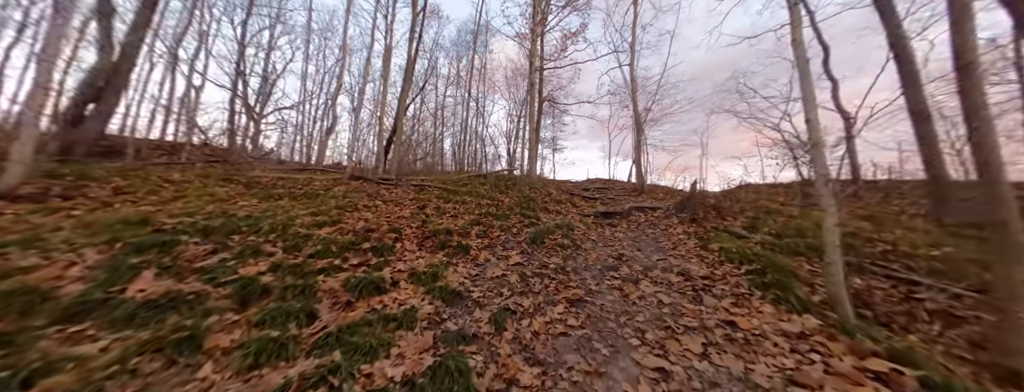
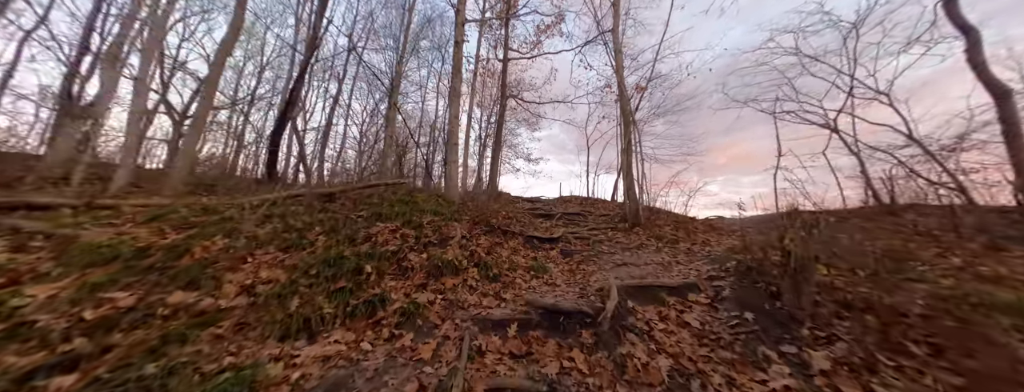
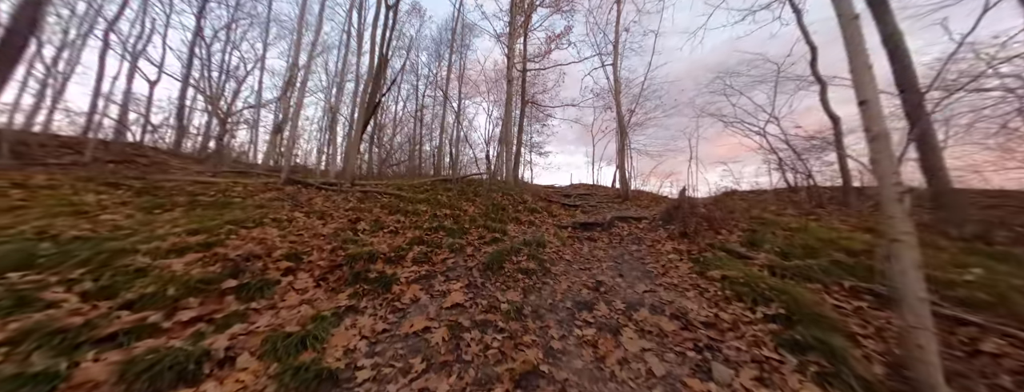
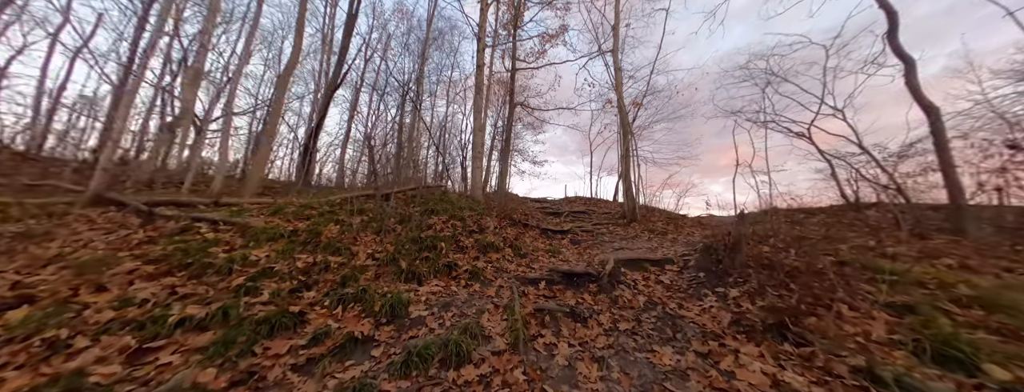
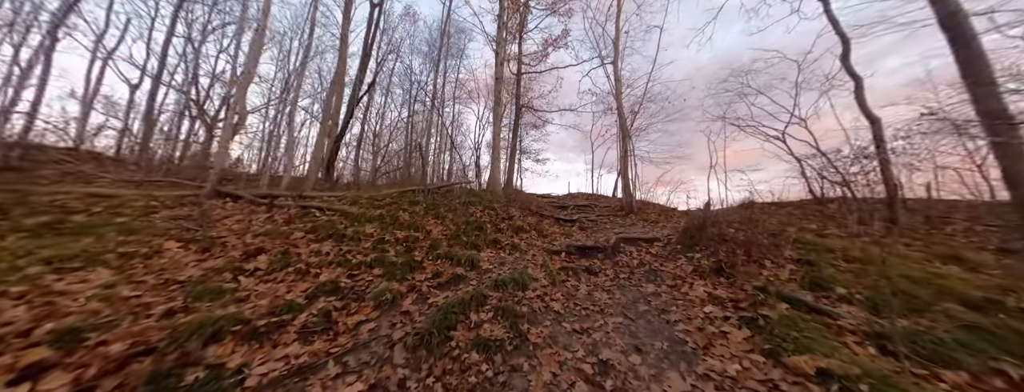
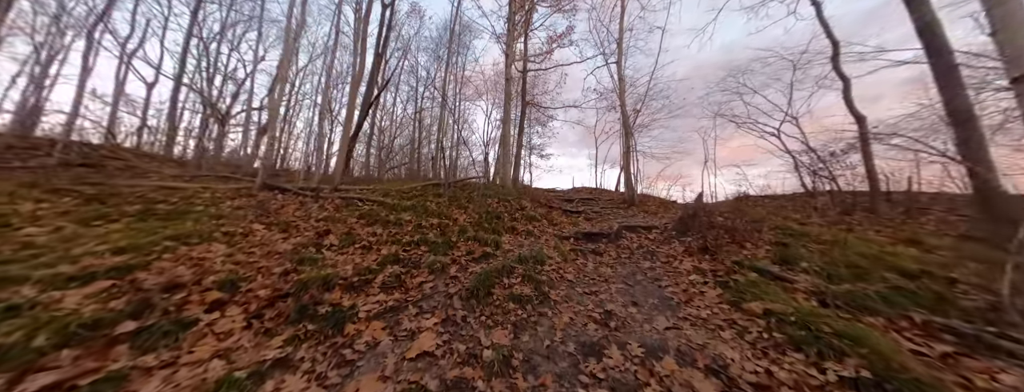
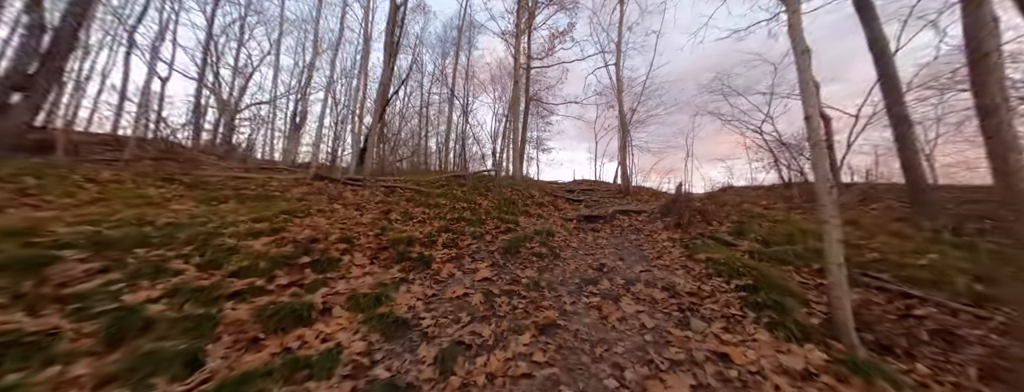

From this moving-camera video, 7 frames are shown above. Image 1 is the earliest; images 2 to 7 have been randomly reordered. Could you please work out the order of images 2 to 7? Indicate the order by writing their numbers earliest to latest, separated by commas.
7, 3, 6, 5, 4, 2
